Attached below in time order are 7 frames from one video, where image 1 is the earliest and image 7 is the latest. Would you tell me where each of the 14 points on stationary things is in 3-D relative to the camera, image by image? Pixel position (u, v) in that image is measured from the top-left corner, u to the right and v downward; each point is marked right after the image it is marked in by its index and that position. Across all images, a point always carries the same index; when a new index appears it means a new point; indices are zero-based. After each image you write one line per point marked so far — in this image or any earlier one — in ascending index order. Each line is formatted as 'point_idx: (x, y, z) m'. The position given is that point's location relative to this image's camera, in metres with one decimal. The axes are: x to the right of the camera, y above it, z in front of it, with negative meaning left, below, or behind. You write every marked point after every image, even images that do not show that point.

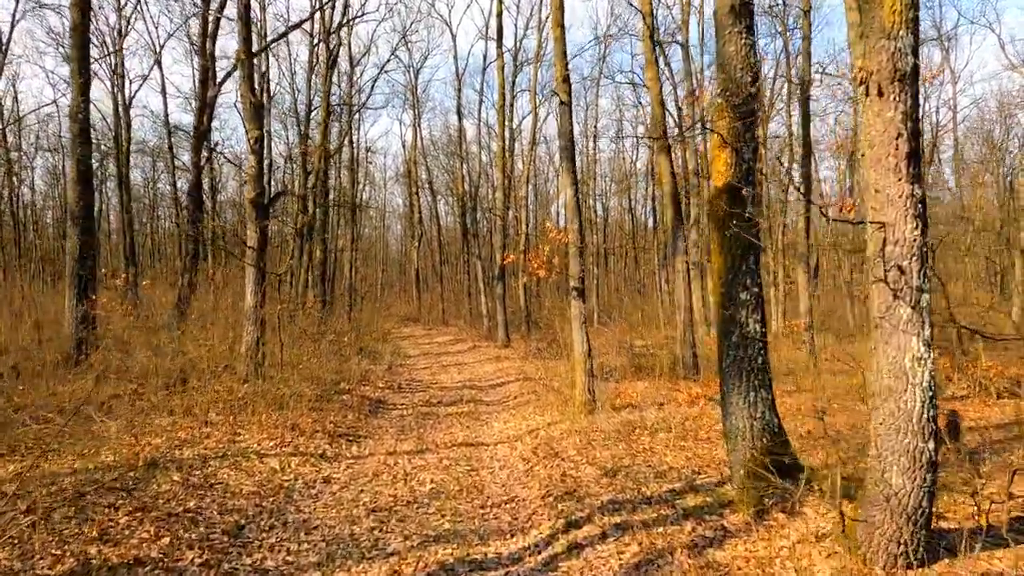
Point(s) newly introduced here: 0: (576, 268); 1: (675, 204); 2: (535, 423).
0: (+0.9, +0.3, +9.2) m
1: (+3.3, +1.6, +12.9) m
2: (+0.3, -1.9, +8.8) m
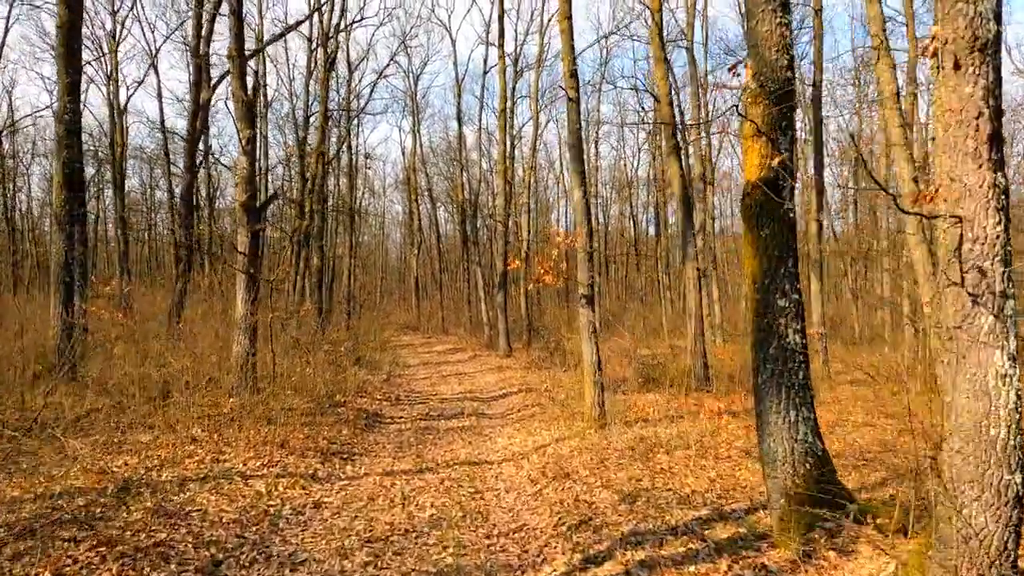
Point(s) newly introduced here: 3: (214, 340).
0: (+1.0, +0.2, +8.7) m
1: (+3.4, +1.5, +12.4) m
2: (+0.4, -1.9, +8.3) m
3: (-5.4, -1.0, +11.8) m
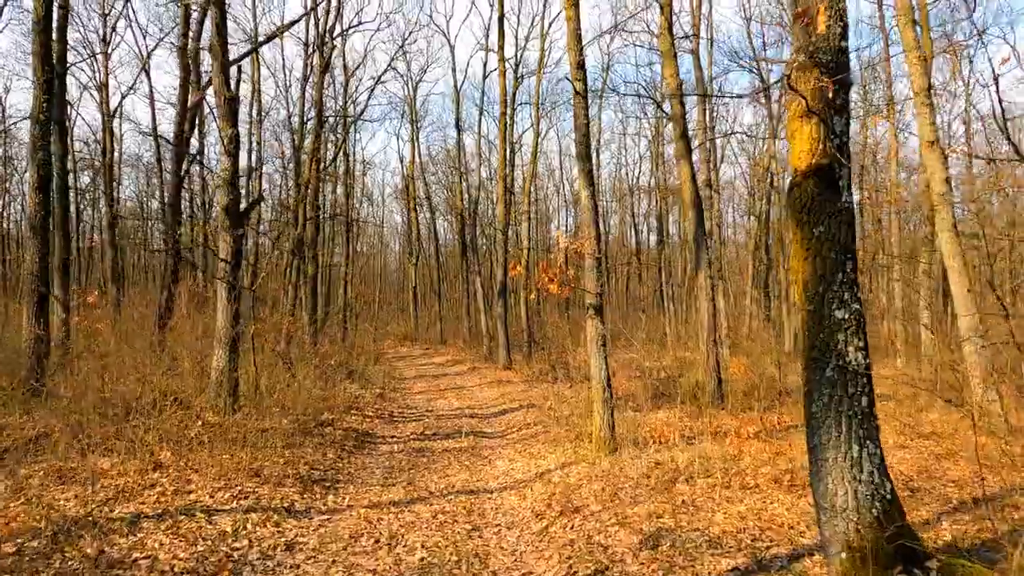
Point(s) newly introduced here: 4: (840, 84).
0: (+1.0, +0.1, +8.0) m
1: (+3.4, +1.3, +11.7) m
2: (+0.4, -2.1, +7.5) m
3: (-5.4, -1.2, +11.1) m
4: (+1.9, +1.2, +3.8) m
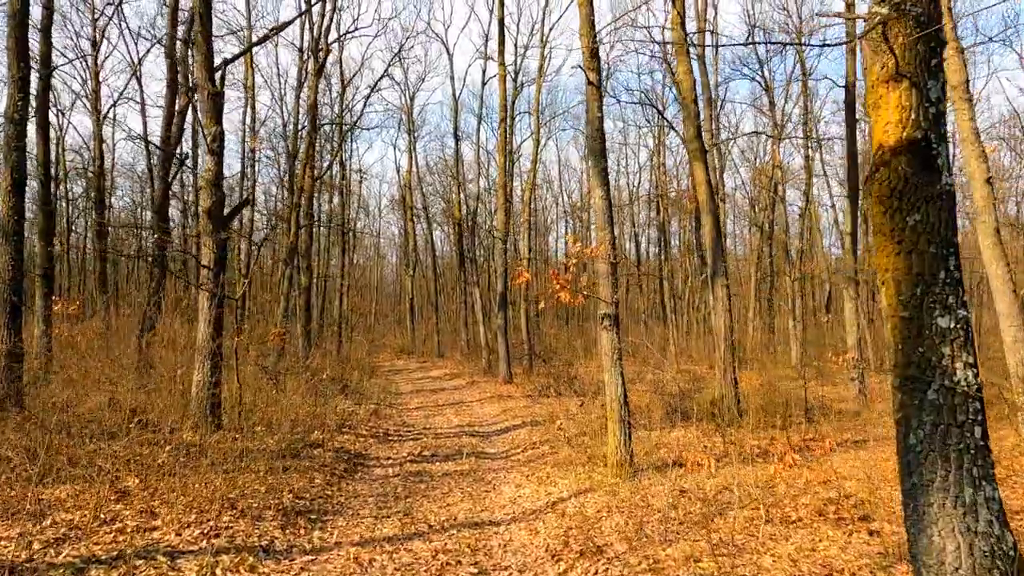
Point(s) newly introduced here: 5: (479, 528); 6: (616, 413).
0: (+1.1, 0.0, +7.3) m
1: (+3.4, +1.1, +11.0) m
2: (+0.5, -2.1, +6.8) m
3: (-5.4, -1.3, +10.3) m
4: (+2.0, +1.2, +3.1) m
5: (-0.3, -2.2, +5.9) m
6: (+1.2, -1.4, +7.2) m
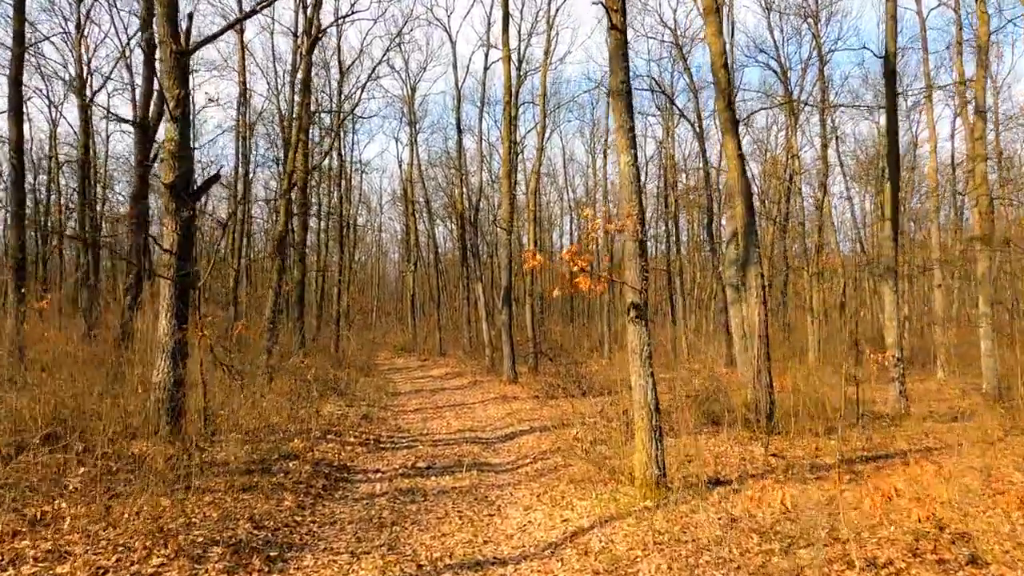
0: (+1.2, +0.1, +6.0) m
1: (+3.5, +1.3, +9.8) m
2: (+0.6, -2.0, +5.6) m
3: (-5.3, -1.1, +9.2) m
4: (+2.1, +1.3, +1.9) m
5: (-0.2, -2.0, +4.7) m
6: (+1.3, -1.3, +6.0) m
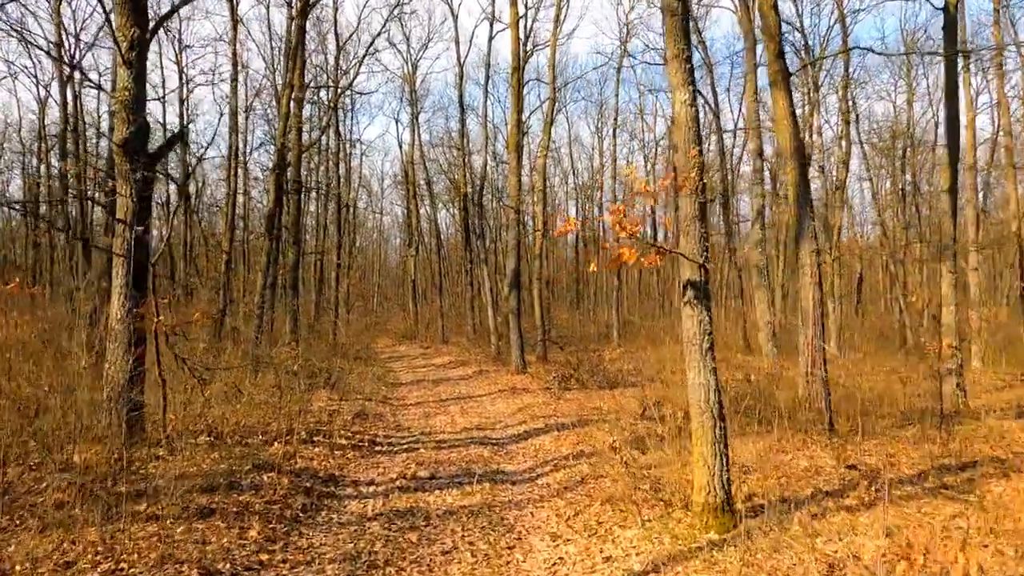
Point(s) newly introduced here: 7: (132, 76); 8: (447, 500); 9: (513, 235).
0: (+1.4, +0.3, +4.7) m
1: (+3.7, +1.5, +8.4) m
2: (+0.8, -1.8, +4.3) m
3: (-5.1, -0.9, +7.9) m
4: (+2.3, +1.4, +0.5) m
5: (-0.1, -1.9, +3.4) m
6: (+1.4, -1.1, +4.8) m
7: (-3.9, +2.2, +6.7) m
8: (-0.6, -2.0, +6.0) m
9: (+0.1, +1.6, +18.9) m
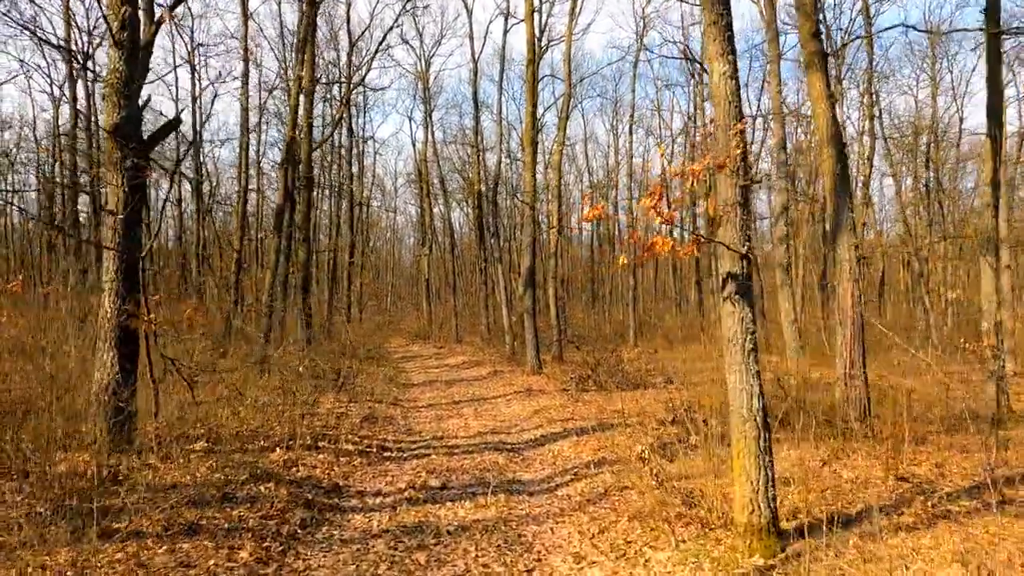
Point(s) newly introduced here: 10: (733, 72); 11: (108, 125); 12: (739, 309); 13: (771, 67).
0: (+1.5, +0.4, +4.2) m
1: (+3.9, +1.6, +7.9) m
2: (+0.9, -1.8, +3.8) m
3: (-4.9, -0.8, +7.5) m
4: (+2.3, +1.5, 0.0) m
5: (0.0, -1.8, +2.9) m
6: (+1.6, -1.0, +4.2) m
7: (-3.8, +2.2, +6.3) m
8: (-0.5, -1.9, +5.5) m
9: (+0.5, +1.6, +18.4) m
10: (+1.5, +1.4, +4.4) m
11: (-3.9, +1.6, +6.1) m
12: (+1.5, -0.1, +4.3) m
13: (+6.0, +5.1, +14.9) m
